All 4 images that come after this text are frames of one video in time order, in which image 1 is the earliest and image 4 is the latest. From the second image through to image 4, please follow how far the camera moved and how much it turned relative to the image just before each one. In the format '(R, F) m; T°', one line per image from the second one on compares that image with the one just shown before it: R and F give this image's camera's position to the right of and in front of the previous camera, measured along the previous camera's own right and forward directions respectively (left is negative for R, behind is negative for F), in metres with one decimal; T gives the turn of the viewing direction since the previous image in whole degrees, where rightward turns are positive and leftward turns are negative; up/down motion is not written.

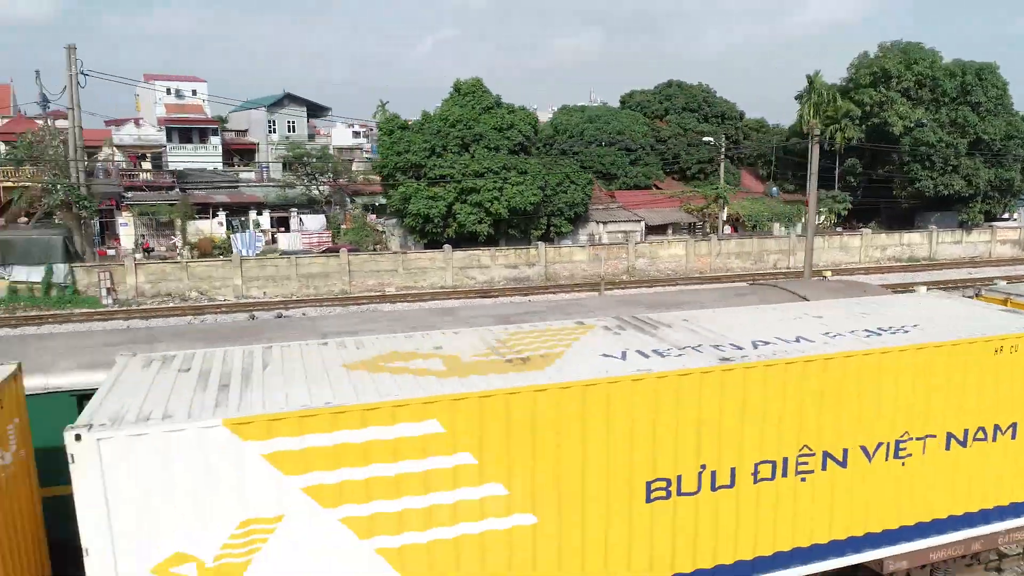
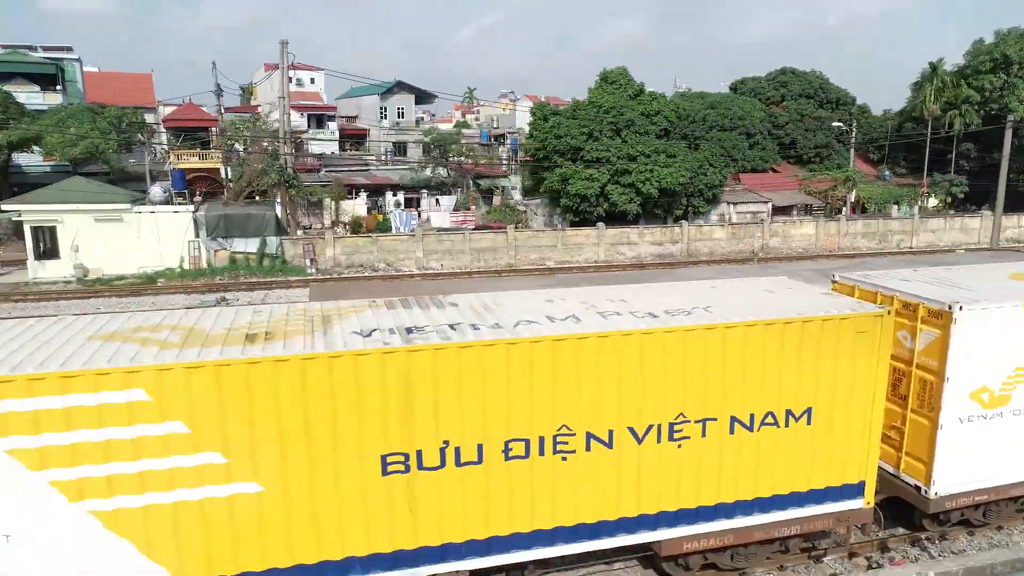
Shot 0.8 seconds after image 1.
(-3.0, -1.4) m; -2°
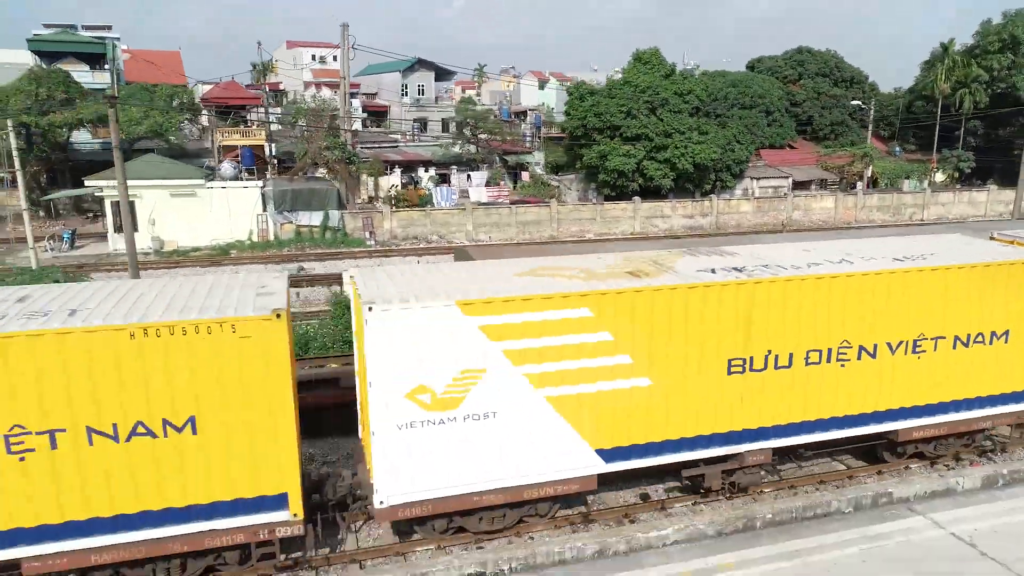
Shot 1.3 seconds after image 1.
(-1.4, -1.1) m; +1°
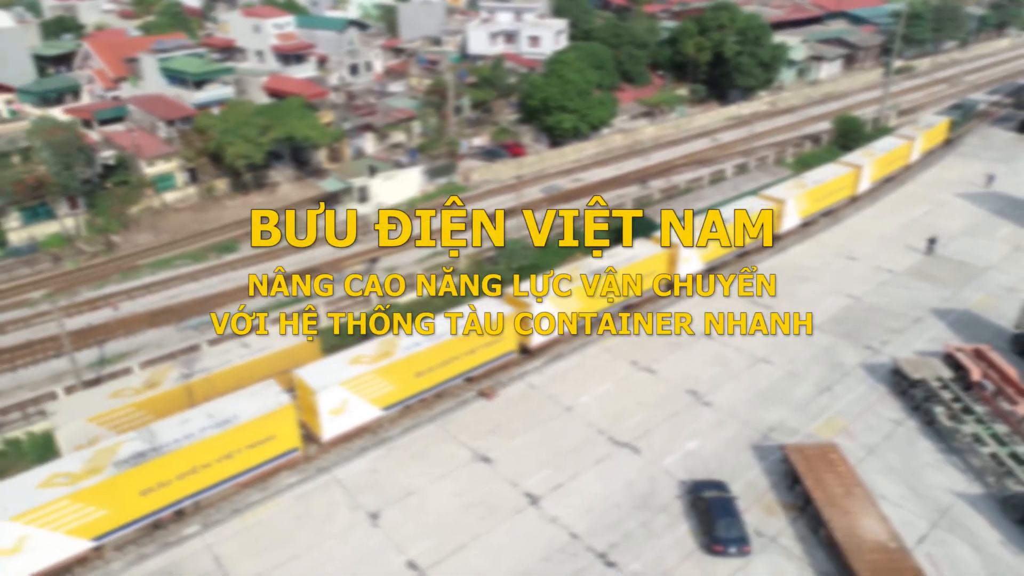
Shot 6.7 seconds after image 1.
(-14.3, -14.1) m; +22°
